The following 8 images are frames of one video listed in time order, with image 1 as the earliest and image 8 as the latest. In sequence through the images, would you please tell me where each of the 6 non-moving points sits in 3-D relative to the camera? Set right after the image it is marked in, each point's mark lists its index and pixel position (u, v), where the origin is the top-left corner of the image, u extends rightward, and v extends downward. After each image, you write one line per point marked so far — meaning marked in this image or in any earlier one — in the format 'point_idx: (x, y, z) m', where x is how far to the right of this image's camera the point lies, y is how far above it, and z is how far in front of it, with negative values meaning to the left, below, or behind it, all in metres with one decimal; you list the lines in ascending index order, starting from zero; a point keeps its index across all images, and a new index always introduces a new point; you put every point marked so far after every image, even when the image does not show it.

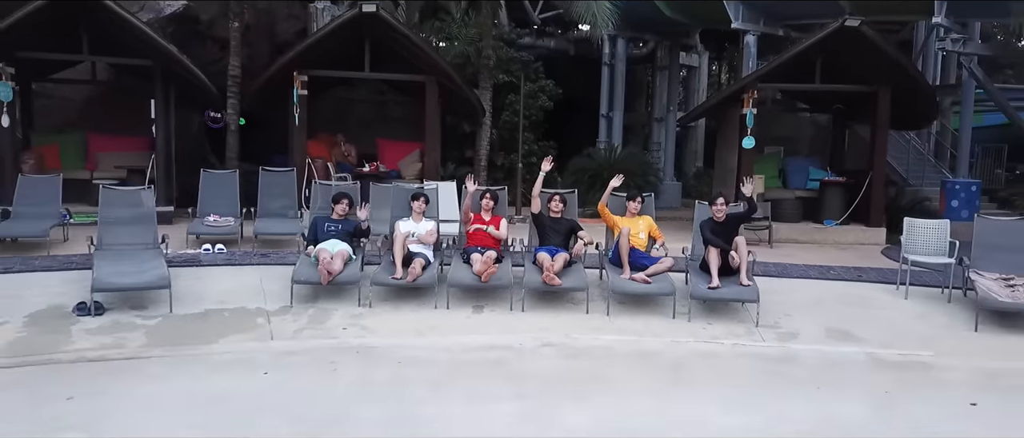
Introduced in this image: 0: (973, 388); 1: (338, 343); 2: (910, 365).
0: (+2.6, -0.9, +4.5) m
1: (-1.1, -0.8, +5.0) m
2: (+2.5, -0.9, +4.9) m
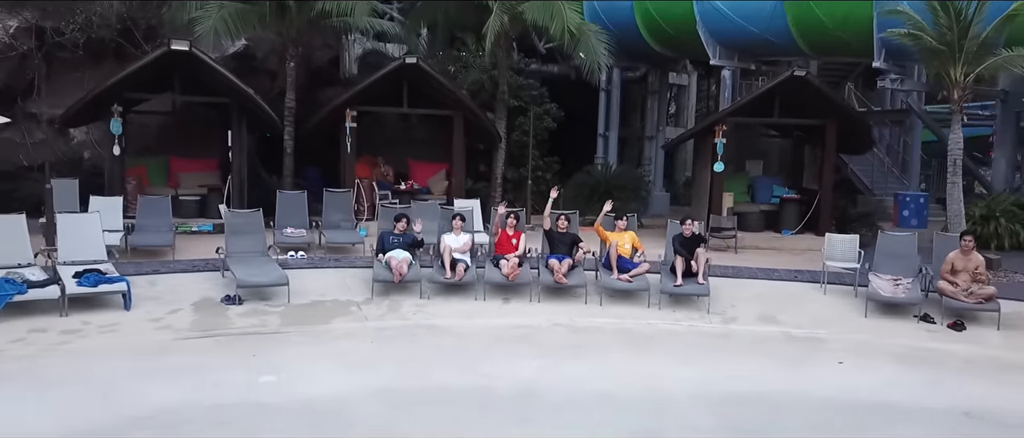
0: (+2.8, -1.1, +6.6) m
1: (-0.9, -0.9, +7.2) m
2: (+2.7, -1.1, +7.0) m
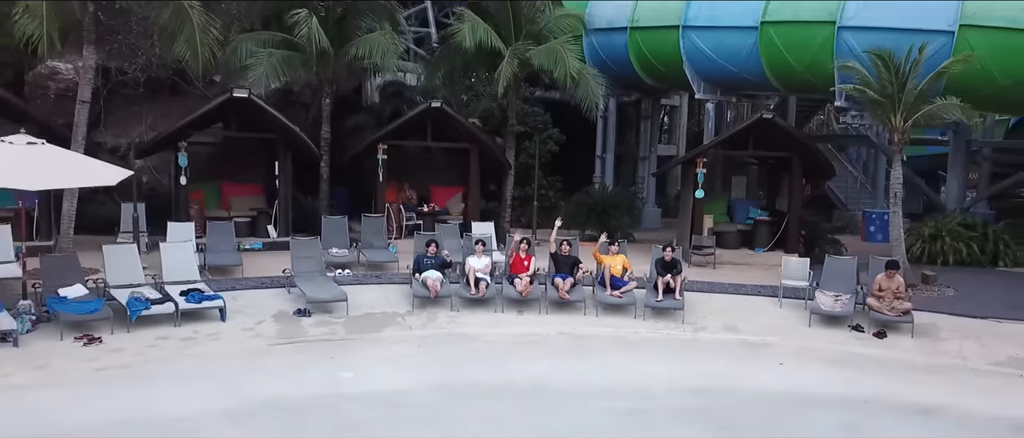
0: (+2.9, -1.5, +8.5) m
1: (-0.7, -1.3, +9.0) m
2: (+2.8, -1.4, +8.9) m
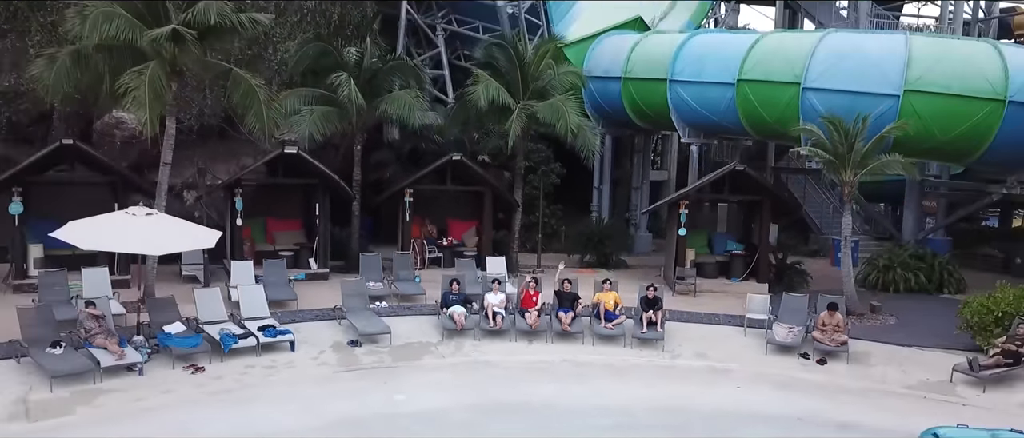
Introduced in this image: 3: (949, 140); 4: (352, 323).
0: (+3.1, -2.2, +10.7) m
1: (-0.6, -2.0, +11.2) m
2: (+3.0, -2.1, +11.1) m
3: (+8.4, +1.5, +15.2) m
4: (-2.4, -1.5, +11.9) m
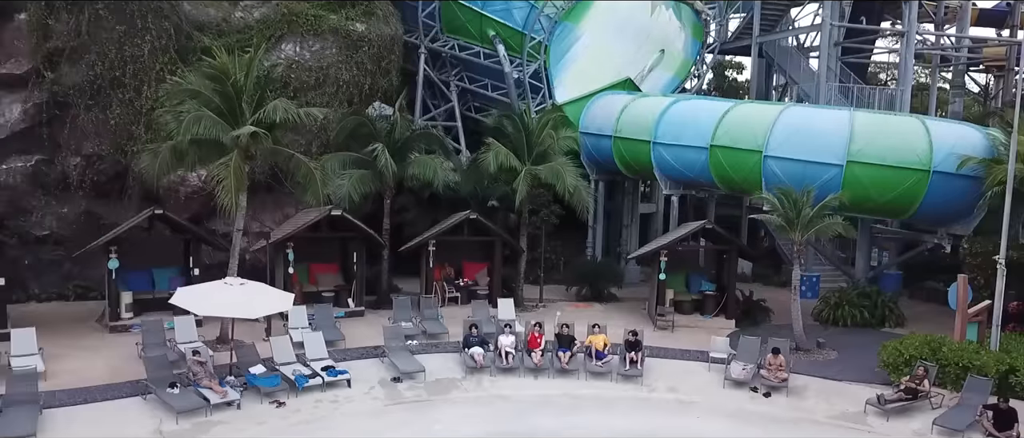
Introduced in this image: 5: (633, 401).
0: (+3.3, -3.3, +13.7) m
1: (-0.4, -3.1, +14.2) m
2: (+3.2, -3.2, +14.1) m
3: (+8.6, +0.4, +18.2) m
4: (-2.2, -2.7, +14.9) m
5: (+2.2, -3.2, +14.1) m
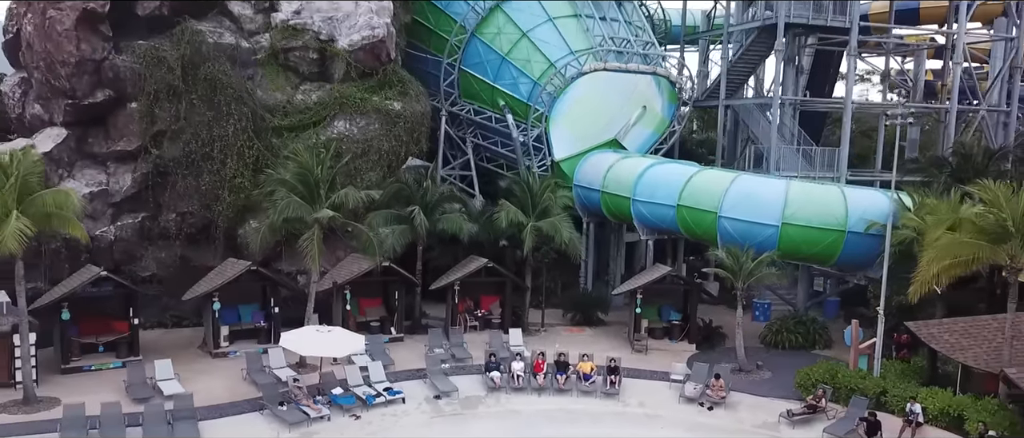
0: (+3.5, -4.8, +18.9) m
1: (-0.1, -4.6, +19.4) m
2: (+3.4, -4.7, +19.3) m
3: (+8.8, -1.0, +23.4) m
4: (-2.0, -4.1, +20.0) m
5: (+2.4, -4.7, +19.2) m
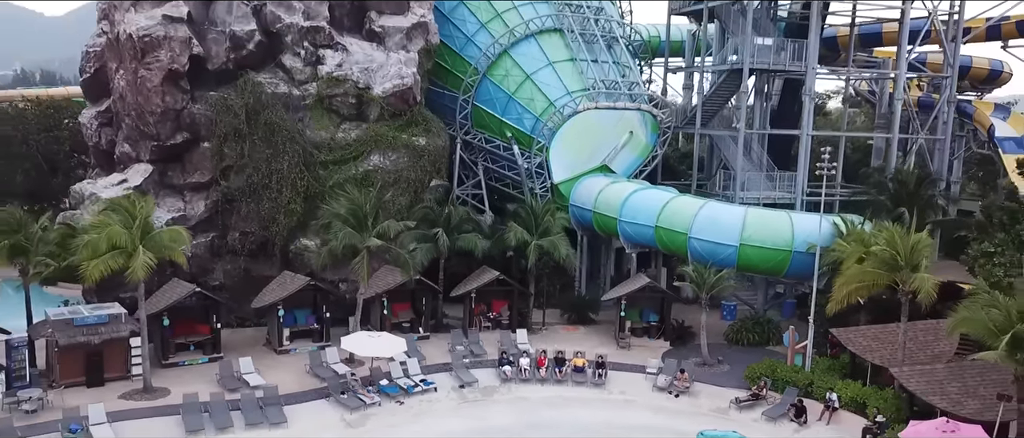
0: (+3.8, -5.7, +24.1) m
1: (+0.1, -5.4, +24.6) m
2: (+3.7, -5.6, +24.5) m
3: (+9.1, -1.8, +28.5) m
4: (-1.7, -5.0, +25.2) m
5: (+2.7, -5.6, +24.5) m
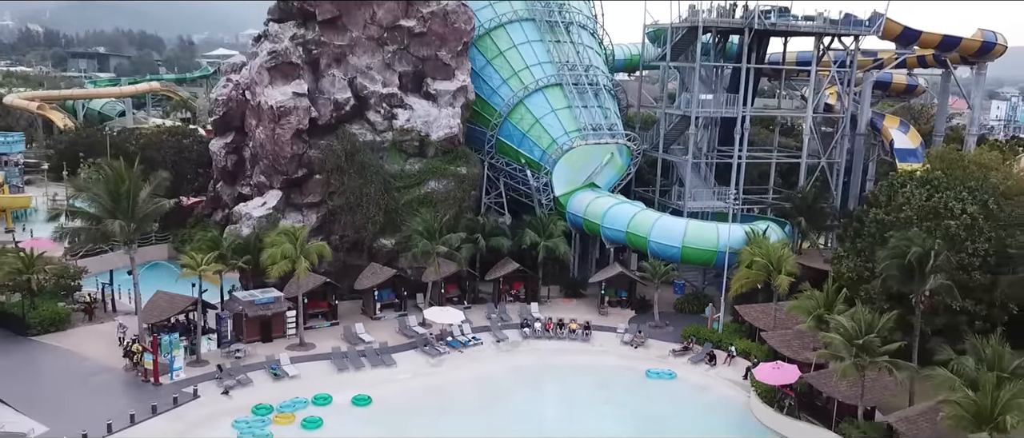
0: (+4.7, -6.4, +37.9) m
1: (+1.0, -6.2, +38.3) m
2: (+4.6, -6.3, +38.3) m
3: (+9.9, -2.3, +42.1) m
4: (-0.8, -5.7, +38.9) m
5: (+3.6, -6.3, +38.2) m
